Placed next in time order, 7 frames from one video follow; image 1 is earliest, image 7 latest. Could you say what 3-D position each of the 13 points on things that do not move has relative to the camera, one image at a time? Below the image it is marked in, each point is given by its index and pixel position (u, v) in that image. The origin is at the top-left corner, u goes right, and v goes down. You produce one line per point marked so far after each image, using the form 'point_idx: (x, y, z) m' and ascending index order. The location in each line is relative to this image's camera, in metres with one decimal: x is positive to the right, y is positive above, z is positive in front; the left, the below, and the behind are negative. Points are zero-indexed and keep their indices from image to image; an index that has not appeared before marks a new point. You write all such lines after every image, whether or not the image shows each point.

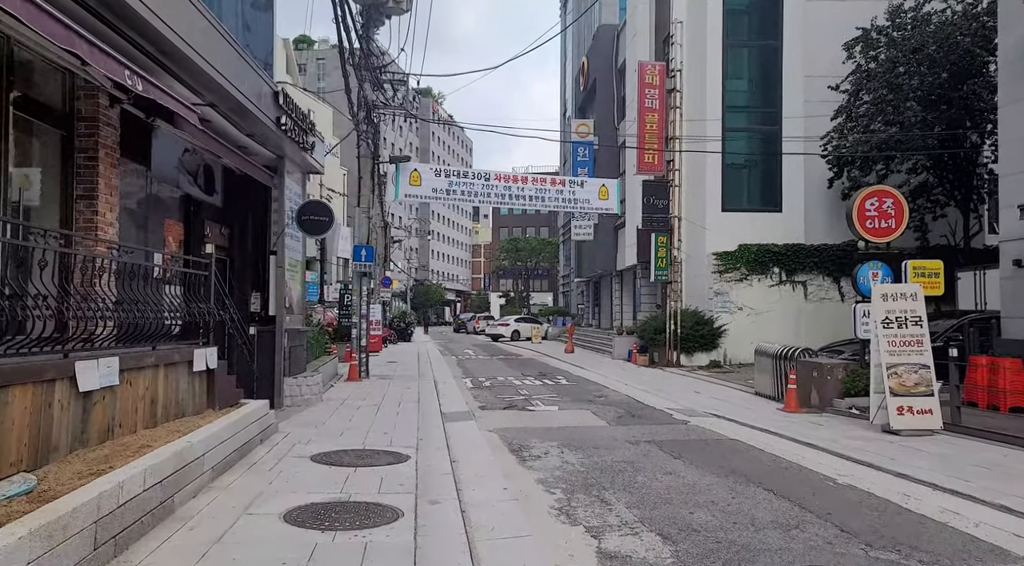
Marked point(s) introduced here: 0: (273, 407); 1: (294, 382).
0: (-3.8, -2.0, +11.6) m
1: (-3.6, -1.6, +11.9) m
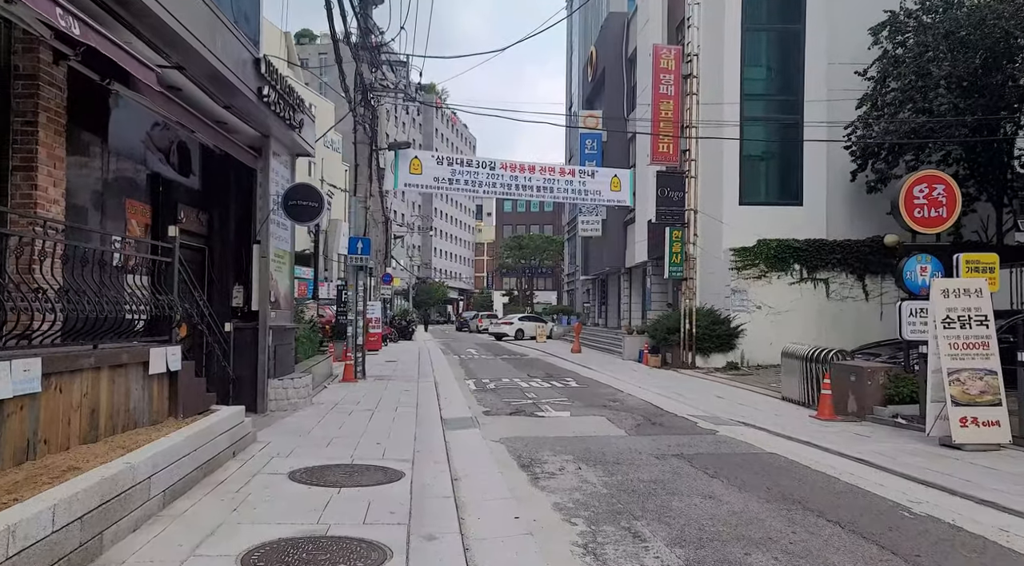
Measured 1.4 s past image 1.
0: (-3.7, -1.9, +10.5) m
1: (-3.4, -1.5, +10.8) m
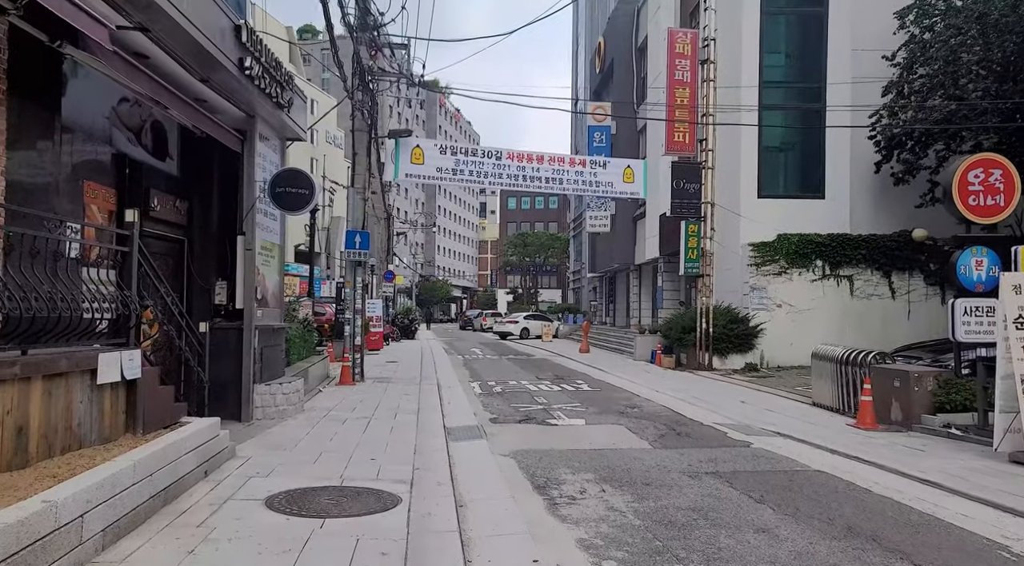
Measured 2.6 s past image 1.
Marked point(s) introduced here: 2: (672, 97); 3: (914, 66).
0: (-3.5, -1.8, +9.5) m
1: (-3.3, -1.4, +9.8) m
2: (+4.4, +5.1, +19.8) m
3: (+10.1, +5.5, +18.3) m
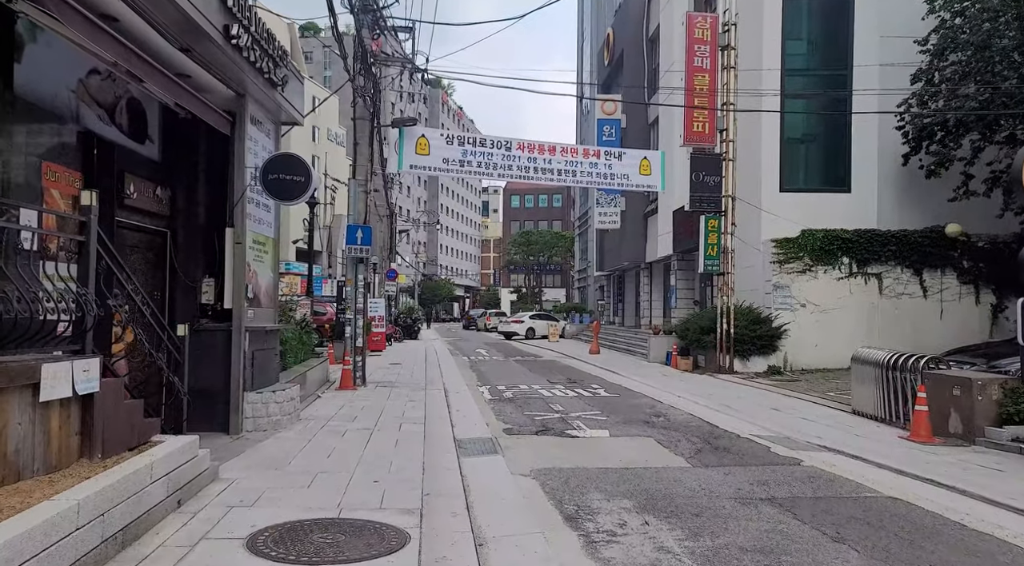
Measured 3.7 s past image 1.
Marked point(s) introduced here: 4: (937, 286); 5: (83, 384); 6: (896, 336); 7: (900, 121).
0: (-3.3, -1.8, +8.5) m
1: (-3.1, -1.4, +8.9) m
2: (+4.6, +5.1, +18.8) m
3: (+10.4, +5.5, +17.3) m
4: (+10.6, -0.1, +18.1) m
5: (-2.8, -0.6, +4.7) m
6: (+9.6, -1.3, +18.1) m
7: (+9.7, +4.0, +18.1) m
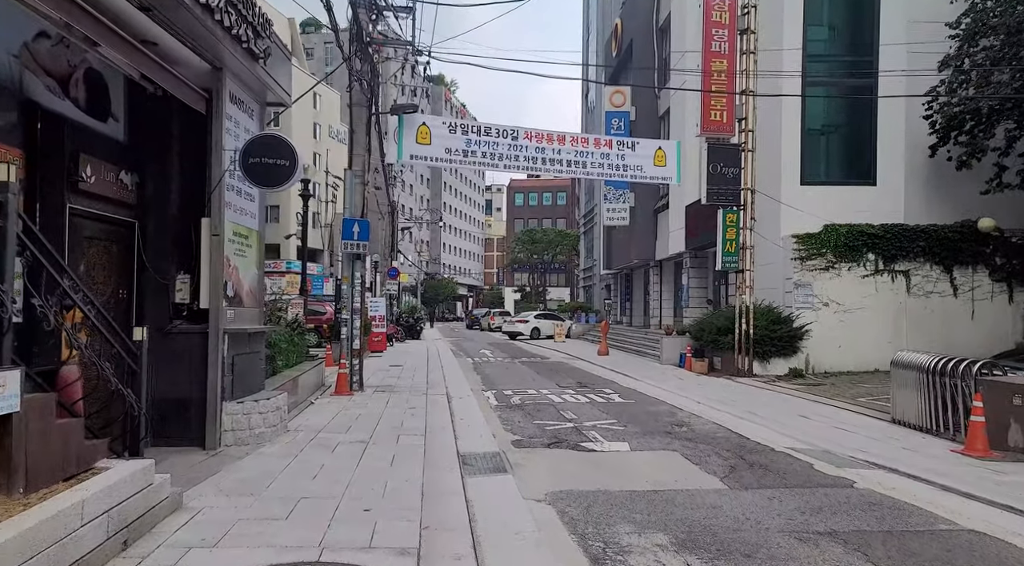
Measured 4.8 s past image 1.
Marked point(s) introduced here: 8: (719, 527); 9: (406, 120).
0: (-3.2, -1.7, +7.6) m
1: (-3.0, -1.4, +7.9) m
2: (+4.8, +5.2, +17.8) m
3: (+10.5, +5.6, +16.3) m
4: (+10.7, 0.0, +17.1) m
5: (-2.7, -0.6, +3.7) m
6: (+9.7, -1.3, +17.1) m
7: (+9.8, +4.1, +17.1) m
8: (+1.5, -1.8, +5.4) m
9: (-2.2, +3.3, +14.8) m
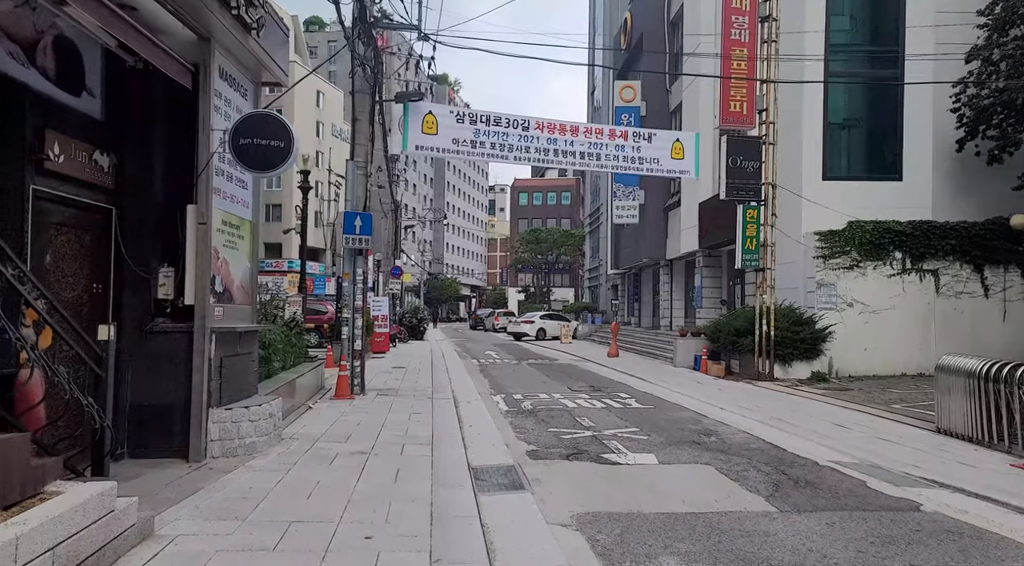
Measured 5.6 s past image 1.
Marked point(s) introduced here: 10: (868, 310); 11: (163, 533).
0: (-3.0, -1.7, +6.9) m
1: (-2.8, -1.3, +7.2) m
2: (+5.0, +5.2, +17.1) m
3: (+10.7, +5.6, +15.5) m
4: (+10.9, -0.1, +16.3) m
5: (-2.5, -0.5, +3.0) m
6: (+9.9, -1.3, +16.3) m
7: (+10.1, +4.1, +16.4) m
8: (+1.7, -1.8, +4.6) m
9: (-2.0, +3.4, +14.0) m
10: (+8.0, -0.6, +16.2) m
11: (-2.3, -1.6, +4.8) m
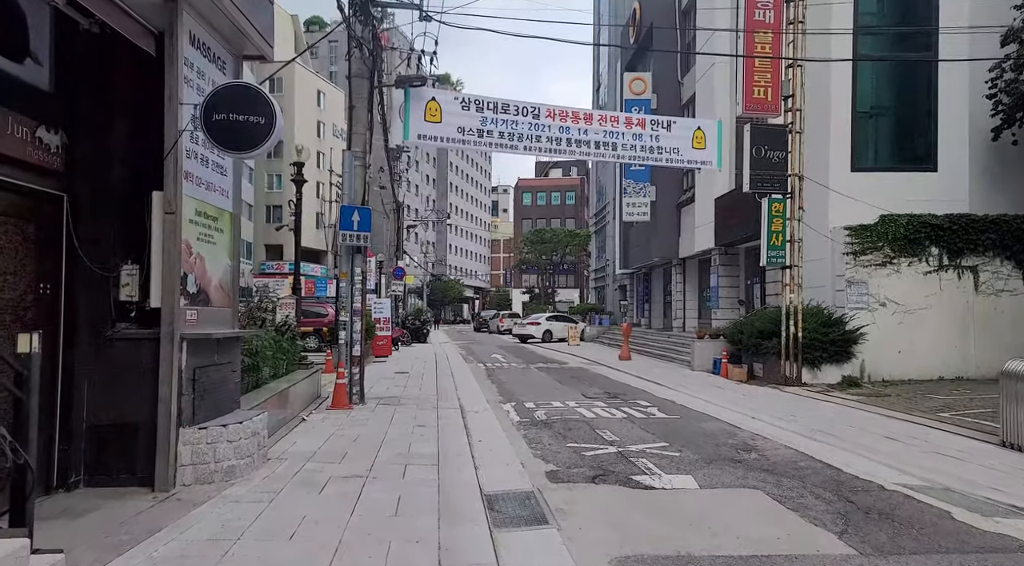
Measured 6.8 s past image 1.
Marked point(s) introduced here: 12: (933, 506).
0: (-2.9, -1.7, +5.9) m
1: (-2.6, -1.3, +6.2) m
2: (+5.2, +5.2, +16.0) m
3: (+10.9, +5.6, +14.5) m
4: (+11.1, 0.0, +15.3) m
5: (-2.4, -0.5, +2.0) m
6: (+10.1, -1.2, +15.3) m
7: (+10.2, +4.2, +15.3) m
8: (+1.9, -1.7, +3.6) m
9: (-1.8, +3.4, +13.1) m
10: (+8.1, -0.6, +15.2) m
11: (-2.1, -1.6, +3.8) m
12: (+3.4, -1.8, +5.9) m
